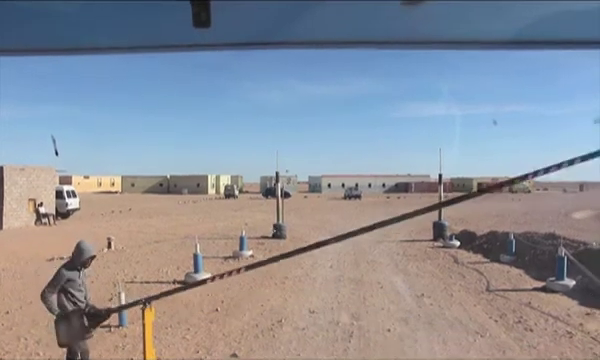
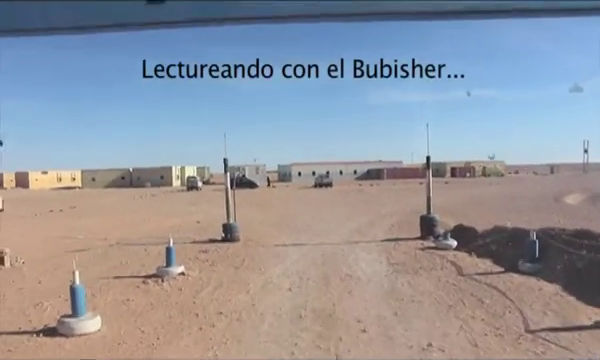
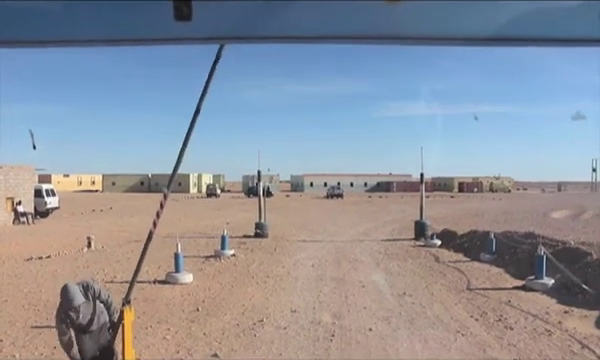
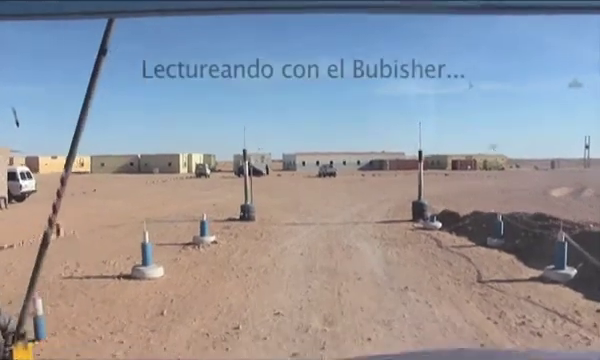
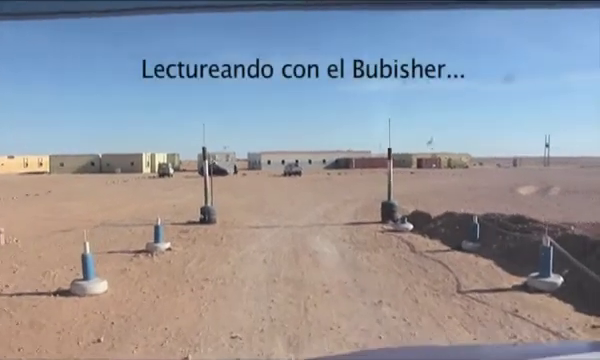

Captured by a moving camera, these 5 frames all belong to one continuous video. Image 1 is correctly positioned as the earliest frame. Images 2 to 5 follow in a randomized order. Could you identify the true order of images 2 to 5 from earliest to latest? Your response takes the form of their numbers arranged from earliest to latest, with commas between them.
3, 4, 5, 2
